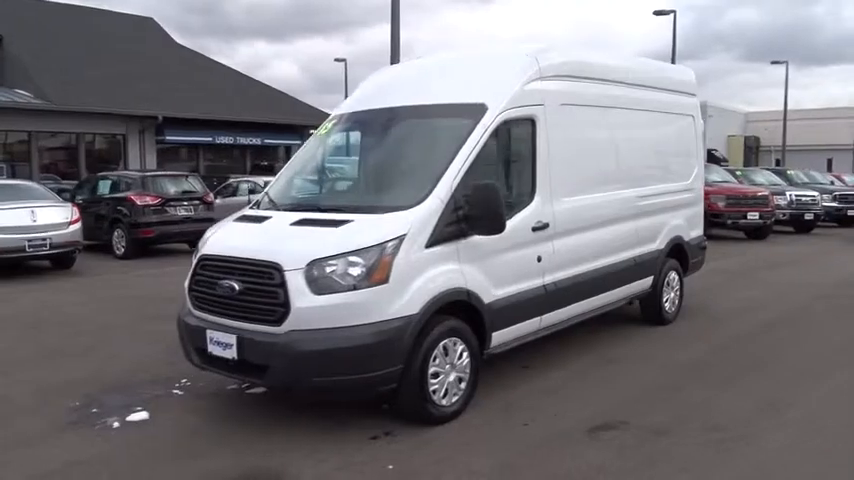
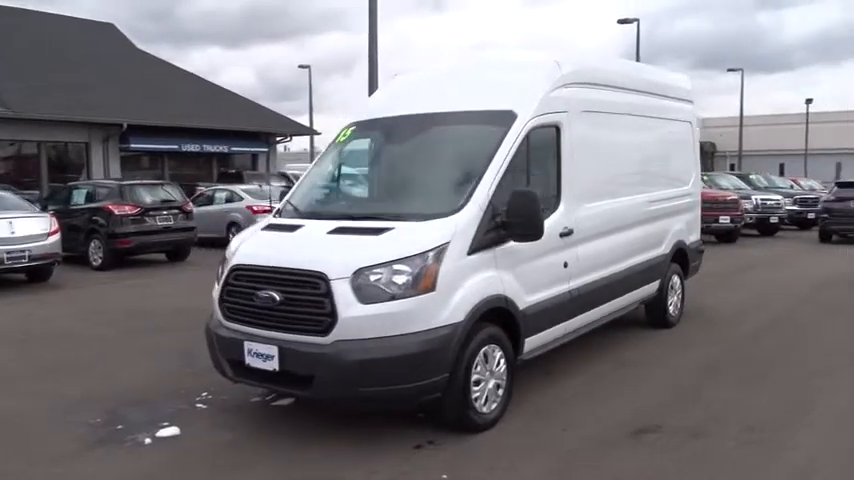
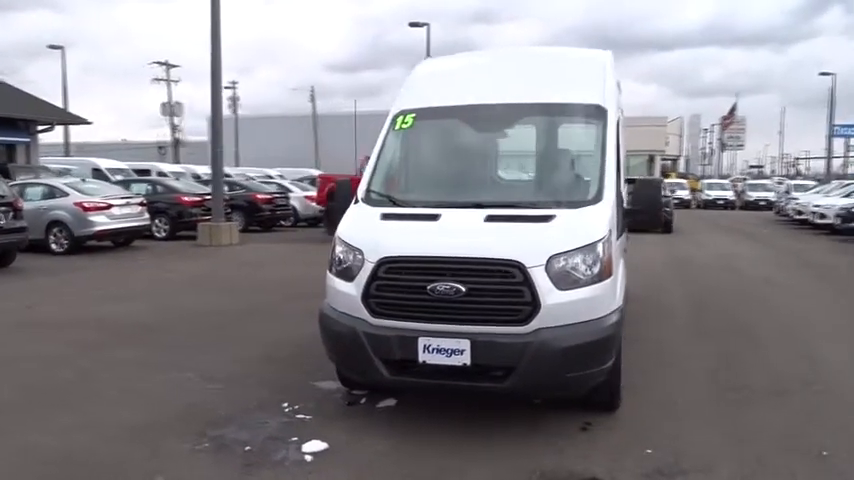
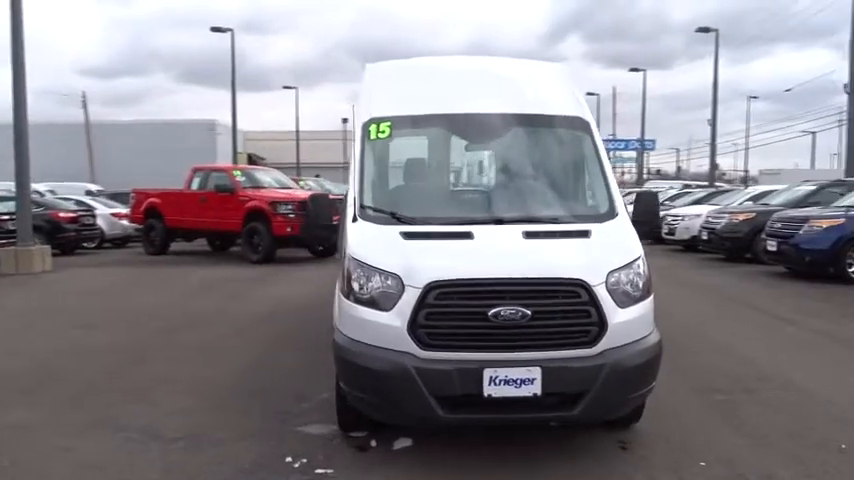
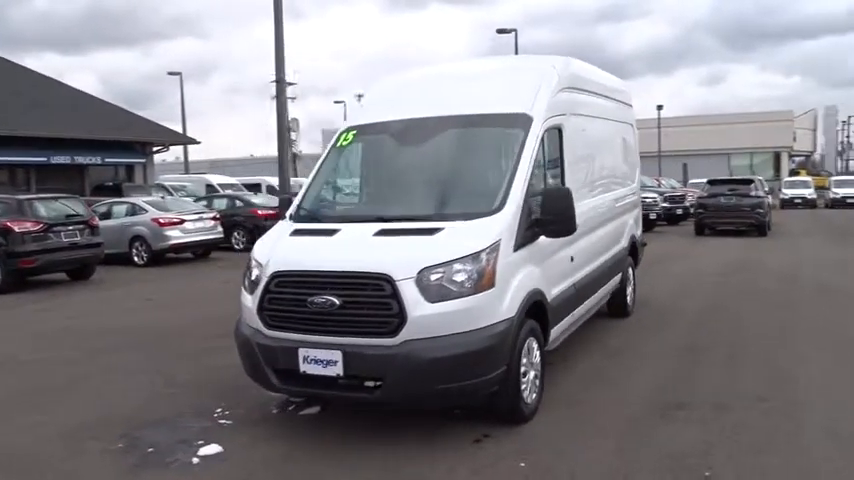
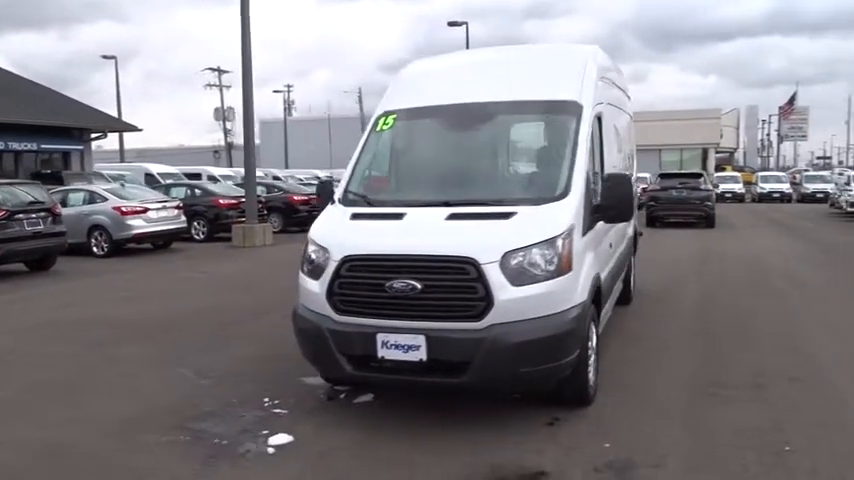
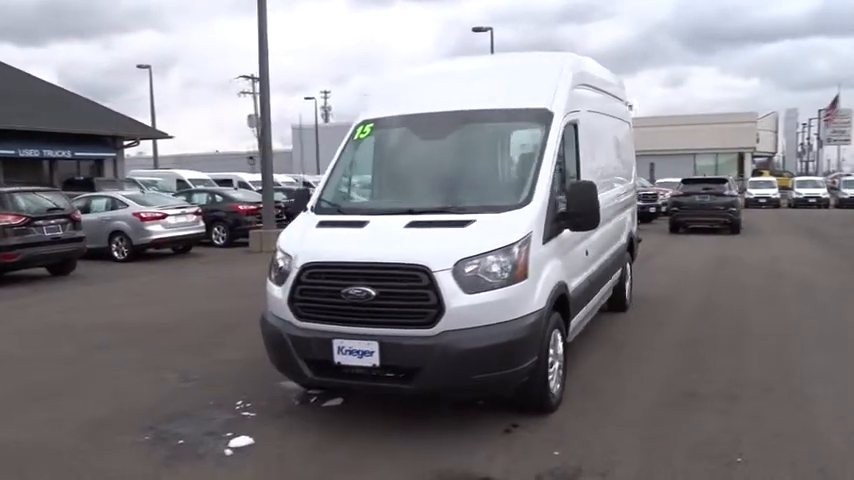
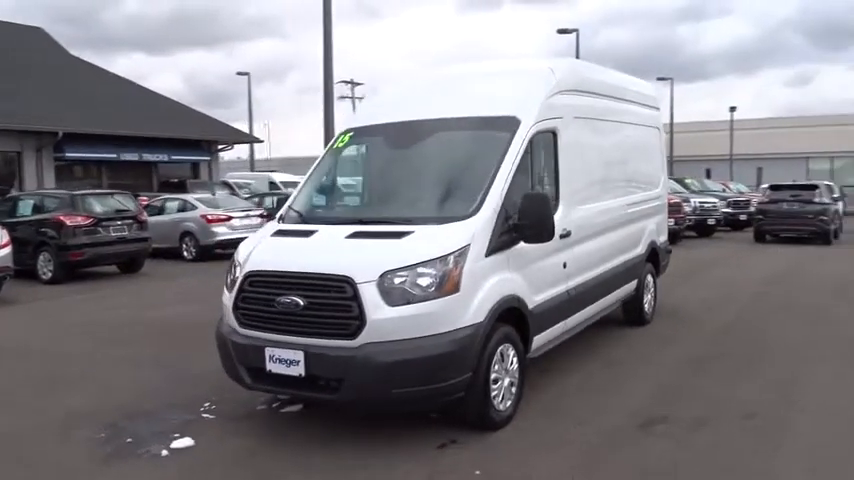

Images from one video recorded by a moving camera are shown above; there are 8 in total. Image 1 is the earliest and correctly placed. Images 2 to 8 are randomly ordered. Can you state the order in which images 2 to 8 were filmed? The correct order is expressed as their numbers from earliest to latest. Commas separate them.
2, 8, 5, 7, 6, 3, 4
